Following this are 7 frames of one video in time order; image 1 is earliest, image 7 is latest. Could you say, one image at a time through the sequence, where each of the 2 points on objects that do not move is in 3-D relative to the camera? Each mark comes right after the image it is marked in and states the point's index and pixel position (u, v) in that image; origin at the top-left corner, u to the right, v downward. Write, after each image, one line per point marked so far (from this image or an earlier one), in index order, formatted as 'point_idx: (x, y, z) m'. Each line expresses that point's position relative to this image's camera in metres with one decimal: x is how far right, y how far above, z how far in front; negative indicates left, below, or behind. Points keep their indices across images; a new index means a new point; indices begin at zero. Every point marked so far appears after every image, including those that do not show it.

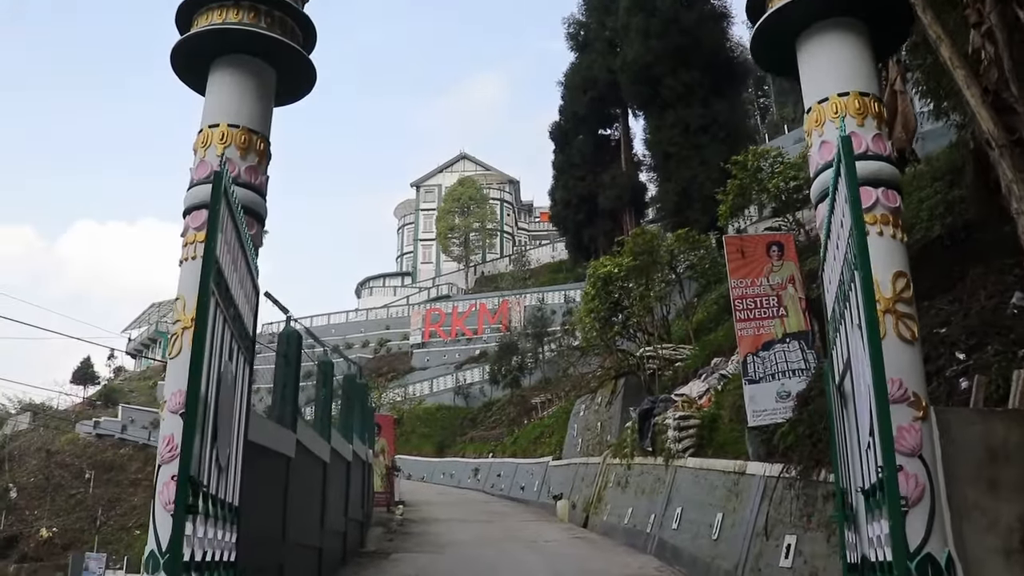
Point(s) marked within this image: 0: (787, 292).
0: (+3.1, 0.0, +8.7) m
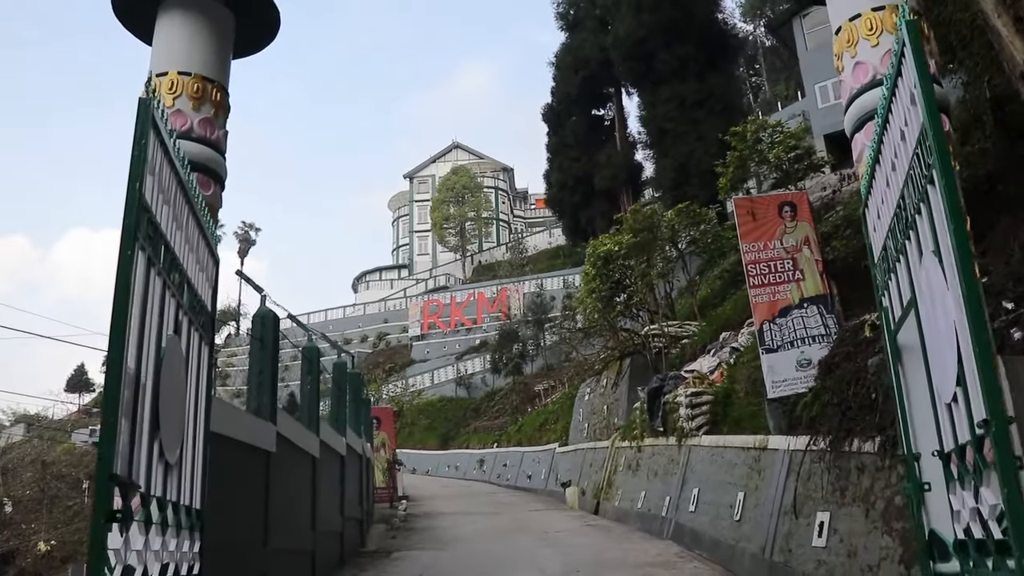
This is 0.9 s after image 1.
0: (+3.1, +0.4, +8.1) m
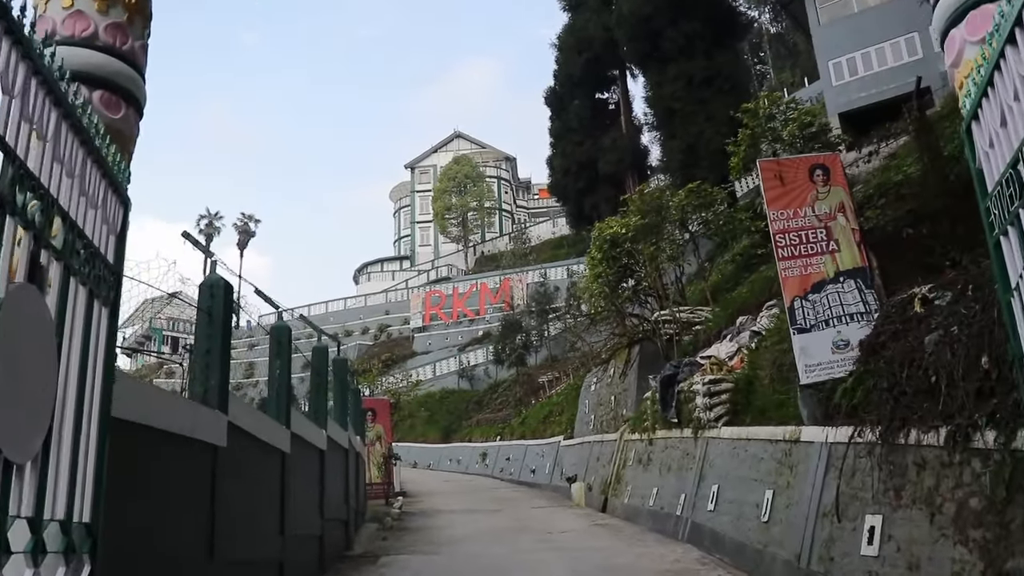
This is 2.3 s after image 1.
0: (+3.0, +0.6, +7.2) m
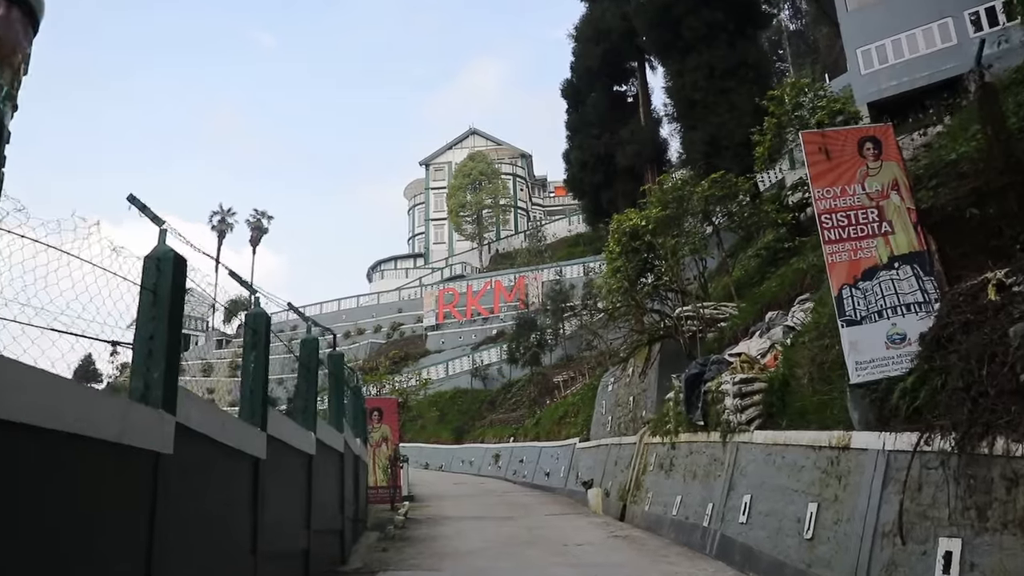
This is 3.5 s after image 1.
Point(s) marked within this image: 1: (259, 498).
0: (+3.1, +0.7, +6.4) m
1: (-1.7, -1.4, +5.3) m
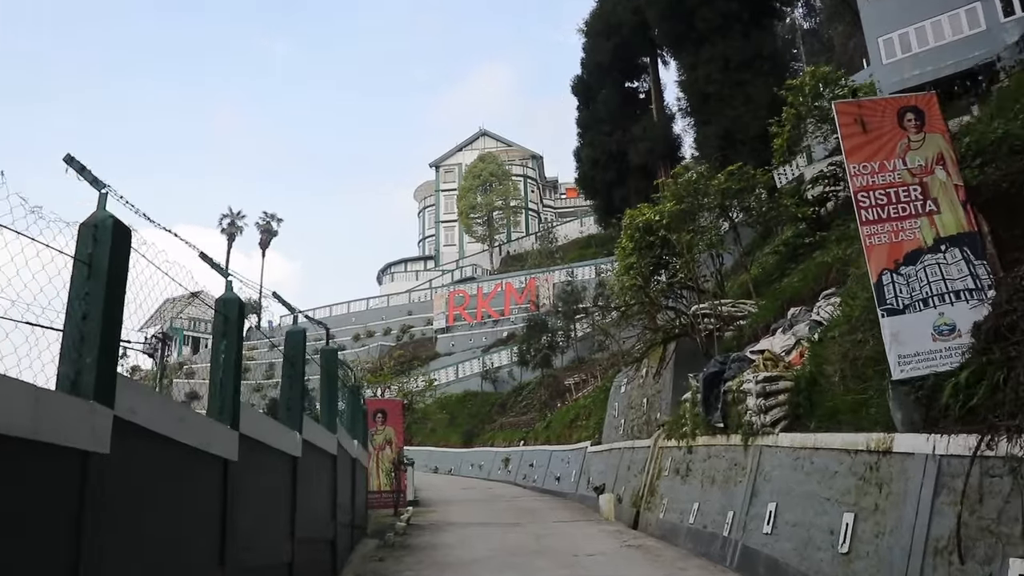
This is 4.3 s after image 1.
0: (+3.1, +0.8, +5.8) m
1: (-1.7, -1.3, +4.7) m
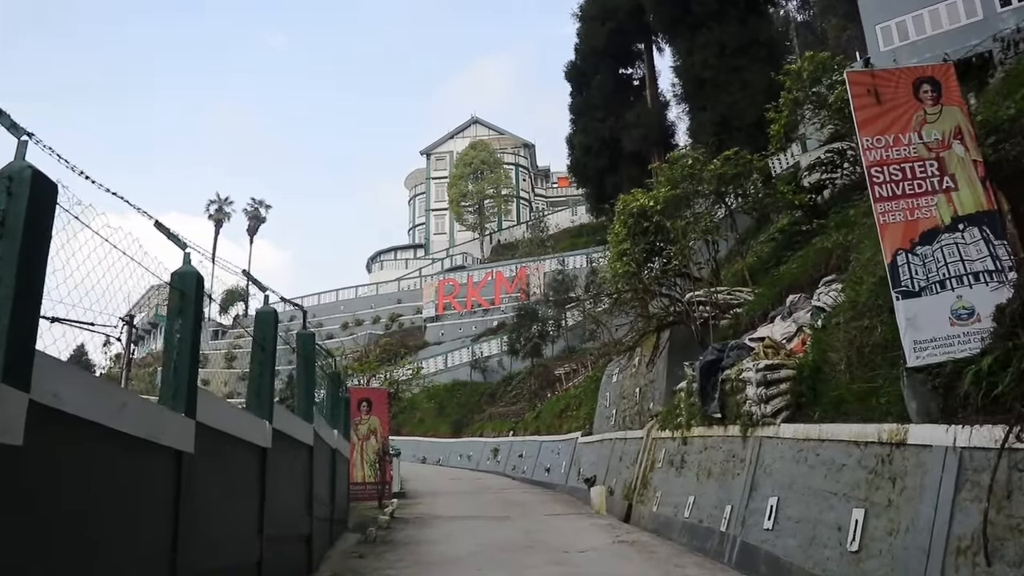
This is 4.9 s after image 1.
0: (+3.1, +0.9, +5.4) m
1: (-1.8, -1.2, +4.3) m
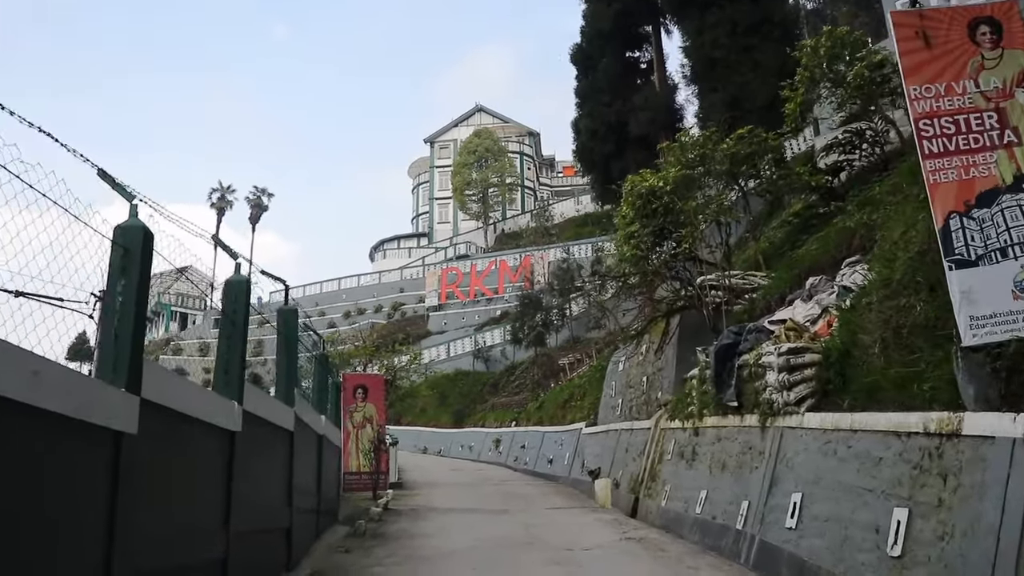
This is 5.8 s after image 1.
0: (+3.1, +1.1, +4.7) m
1: (-1.8, -1.0, +3.7) m
